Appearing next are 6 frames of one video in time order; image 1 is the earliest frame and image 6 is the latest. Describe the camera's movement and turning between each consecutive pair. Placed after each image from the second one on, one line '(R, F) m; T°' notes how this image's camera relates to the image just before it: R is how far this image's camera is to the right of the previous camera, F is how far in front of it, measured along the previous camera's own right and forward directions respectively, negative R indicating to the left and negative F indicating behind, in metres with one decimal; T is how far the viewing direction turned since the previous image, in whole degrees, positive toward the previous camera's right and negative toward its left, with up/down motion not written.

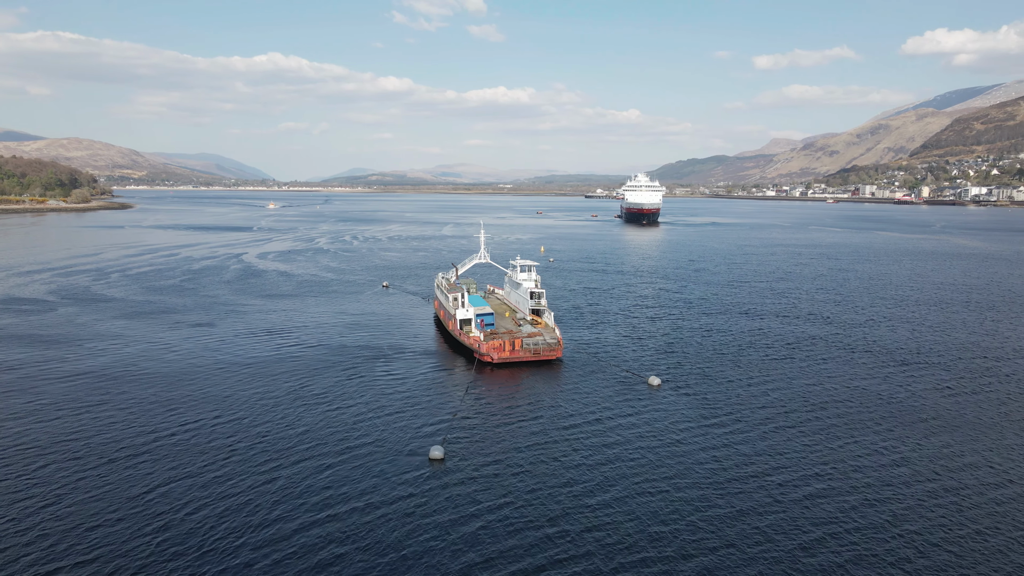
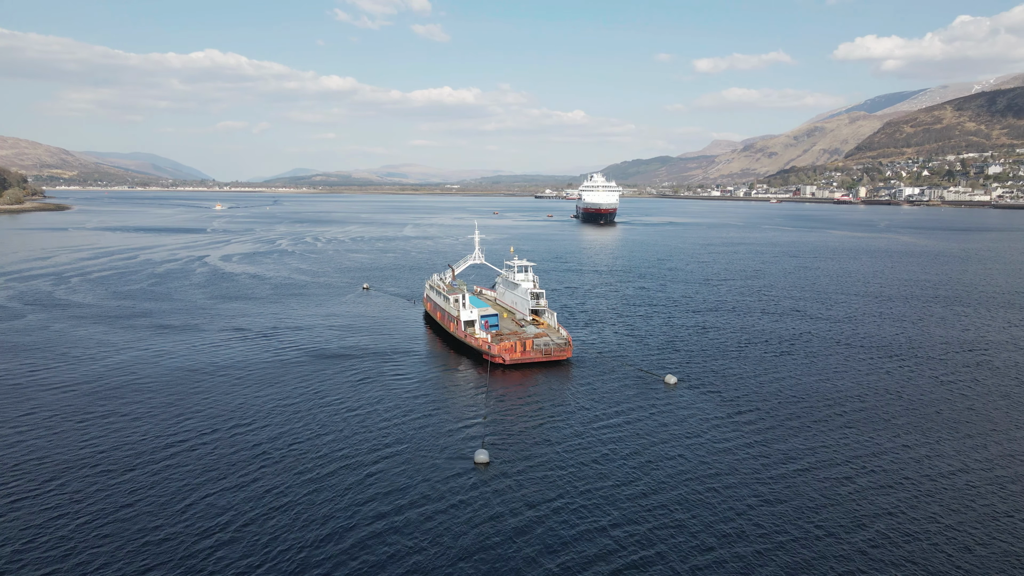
(-2.9, +0.3) m; +4°
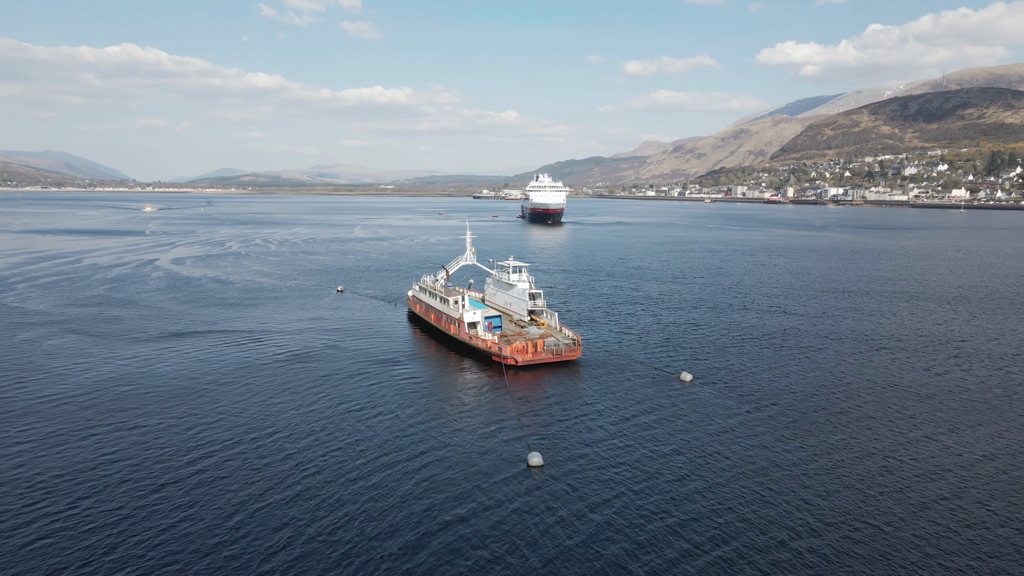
(-3.5, +0.4) m; +5°
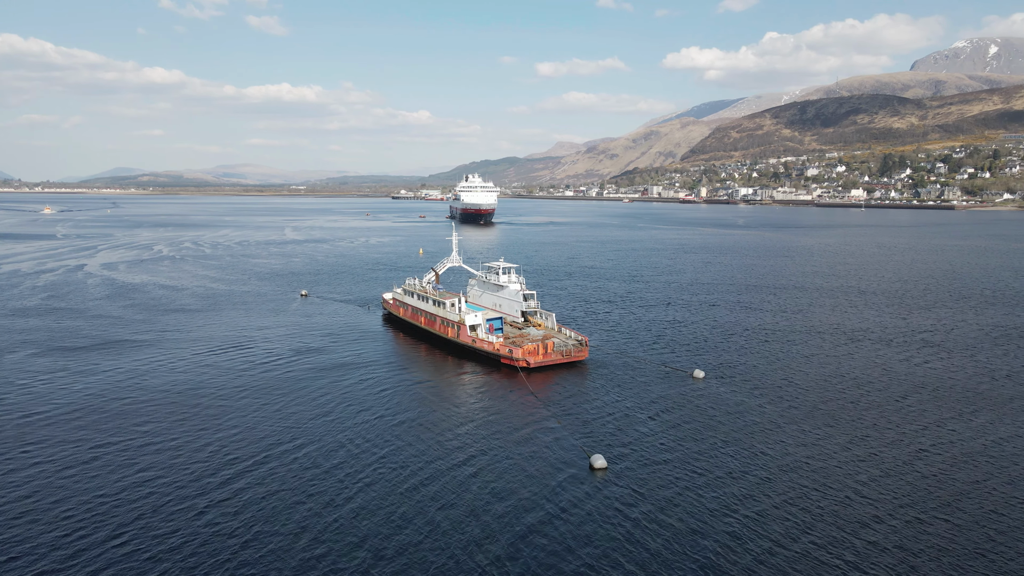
(-4.2, +0.5) m; +6°
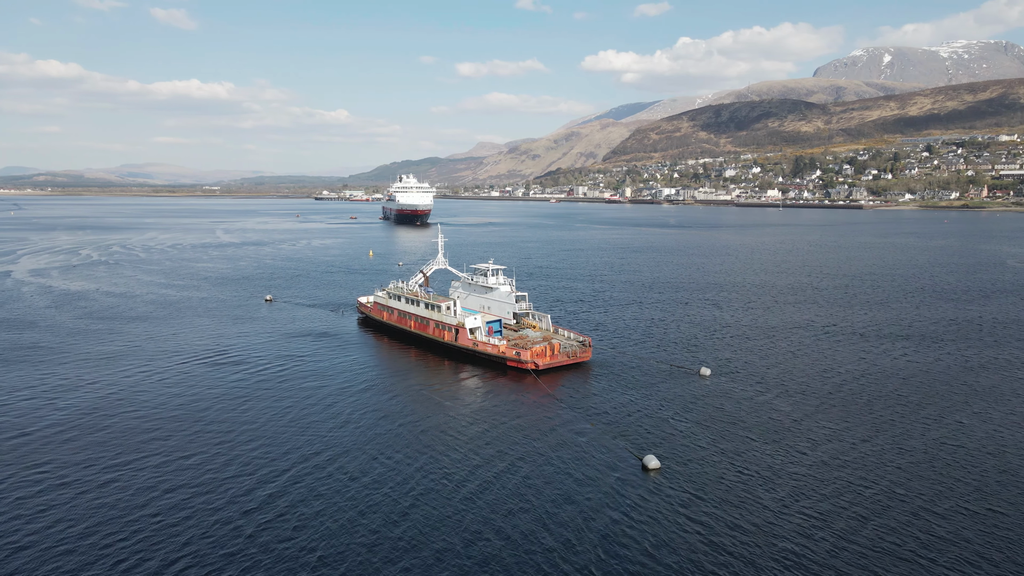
(-3.8, +0.5) m; +6°
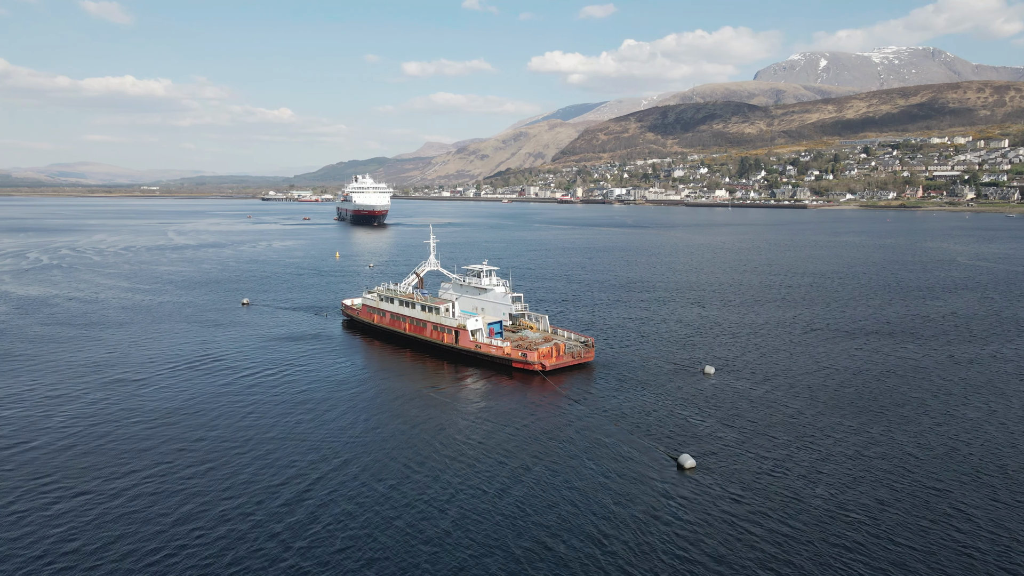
(-2.6, +0.2) m; +4°
